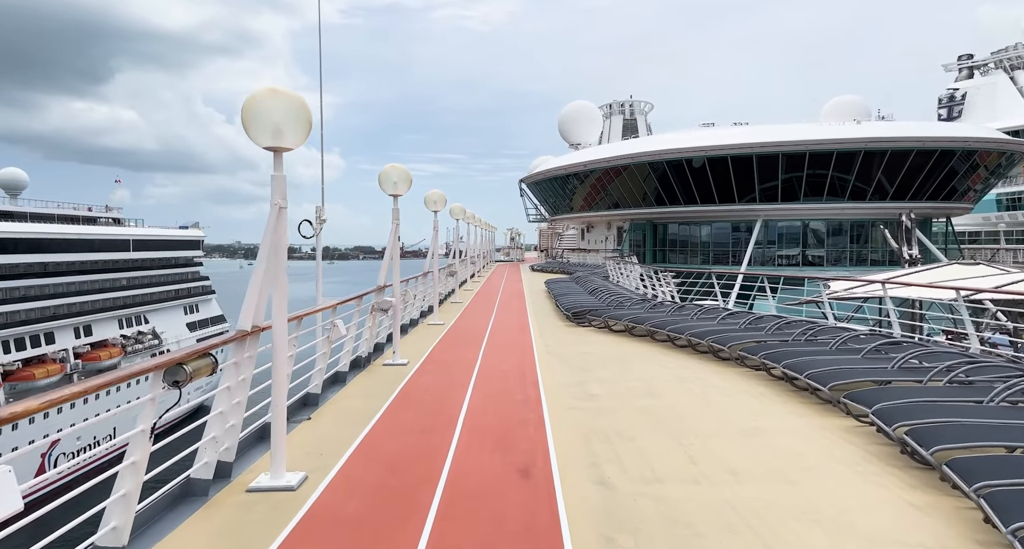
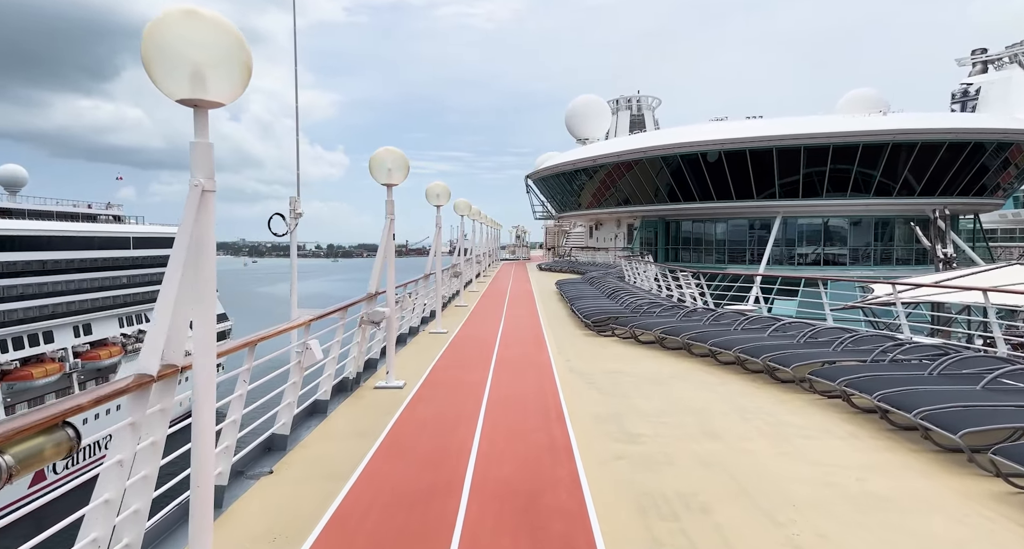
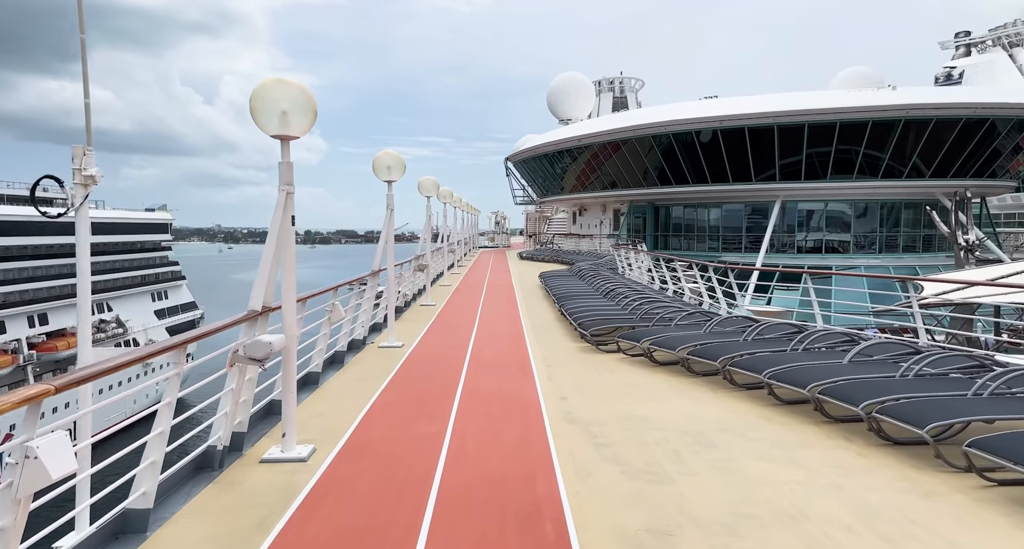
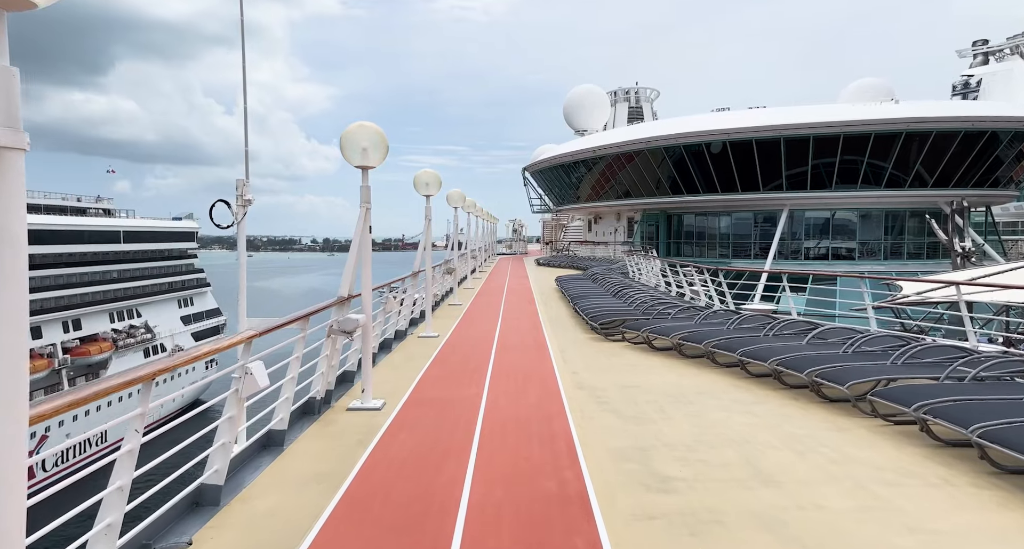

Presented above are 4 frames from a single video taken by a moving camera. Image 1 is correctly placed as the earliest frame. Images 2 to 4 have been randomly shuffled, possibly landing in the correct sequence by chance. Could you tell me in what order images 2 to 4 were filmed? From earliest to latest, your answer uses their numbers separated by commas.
2, 4, 3
